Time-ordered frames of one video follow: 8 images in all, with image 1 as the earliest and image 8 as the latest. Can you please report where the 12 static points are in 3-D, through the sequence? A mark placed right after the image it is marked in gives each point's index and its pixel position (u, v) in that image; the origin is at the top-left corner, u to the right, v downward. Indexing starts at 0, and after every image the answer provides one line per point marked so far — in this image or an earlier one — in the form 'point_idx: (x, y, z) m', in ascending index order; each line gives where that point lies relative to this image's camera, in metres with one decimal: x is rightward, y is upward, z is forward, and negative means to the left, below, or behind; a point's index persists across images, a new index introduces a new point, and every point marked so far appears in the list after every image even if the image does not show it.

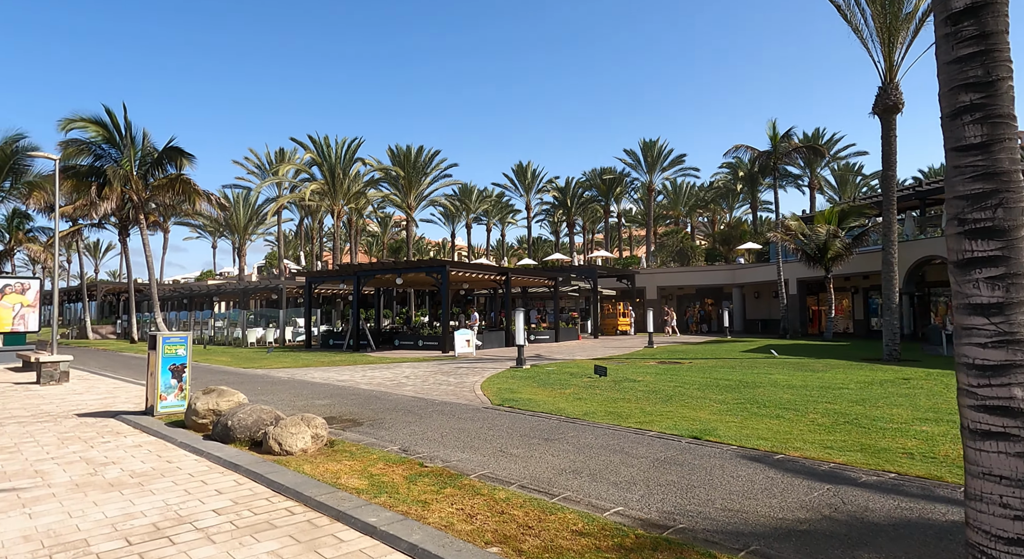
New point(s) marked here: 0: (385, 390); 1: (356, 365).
0: (-2.4, -2.2, +12.6) m
1: (-4.7, -2.6, +19.6) m
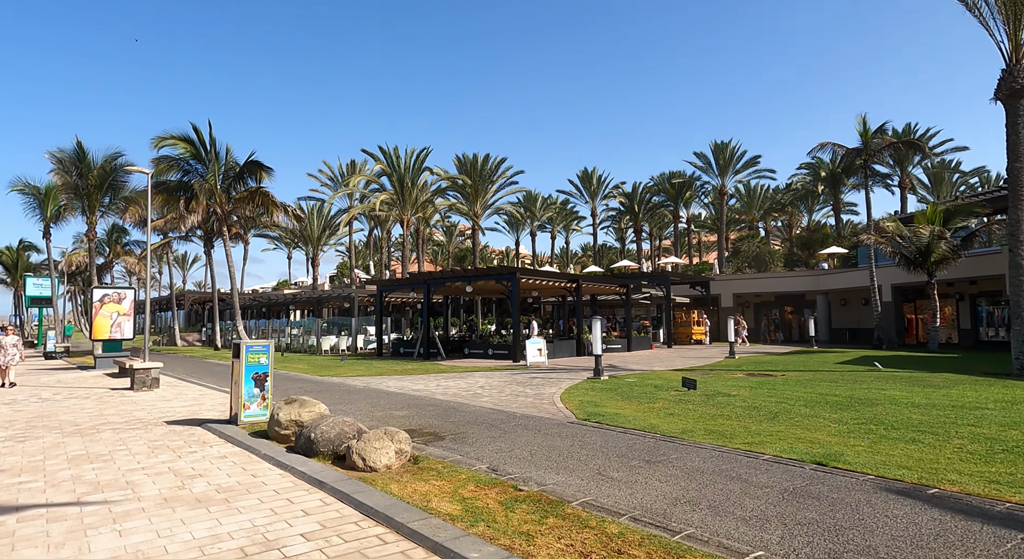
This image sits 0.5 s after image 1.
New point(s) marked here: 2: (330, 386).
0: (-0.9, -2.3, +12.3) m
1: (-2.5, -2.9, +19.5) m
2: (-4.6, -2.7, +16.5) m
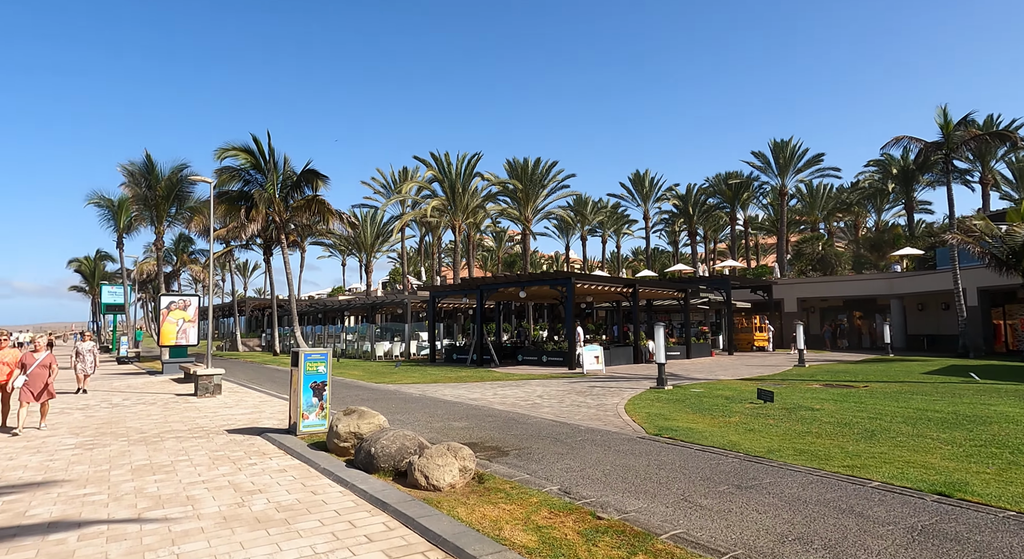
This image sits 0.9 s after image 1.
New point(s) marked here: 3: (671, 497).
0: (+0.2, -2.4, +11.9) m
1: (-0.8, -3.0, +19.2) m
2: (-3.2, -2.9, +16.4) m
3: (+1.3, -1.8, +5.3) m
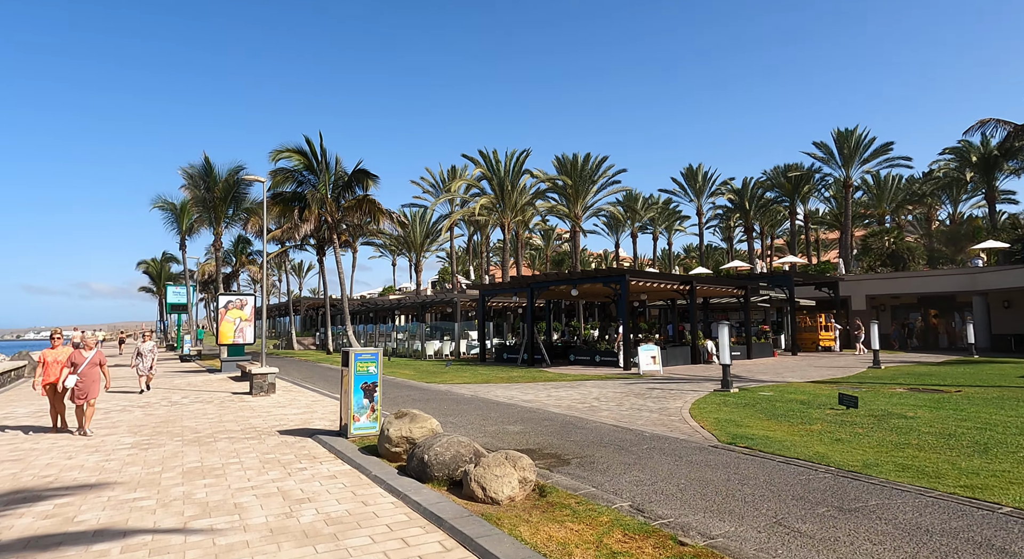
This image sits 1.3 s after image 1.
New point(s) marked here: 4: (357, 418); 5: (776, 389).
0: (+1.2, -2.4, +11.4) m
1: (+0.7, -3.0, +18.7) m
2: (-1.8, -2.8, +16.0) m
3: (+1.8, -1.7, +4.6) m
4: (-2.4, -2.1, +10.0) m
5: (+5.1, -2.1, +12.6) m
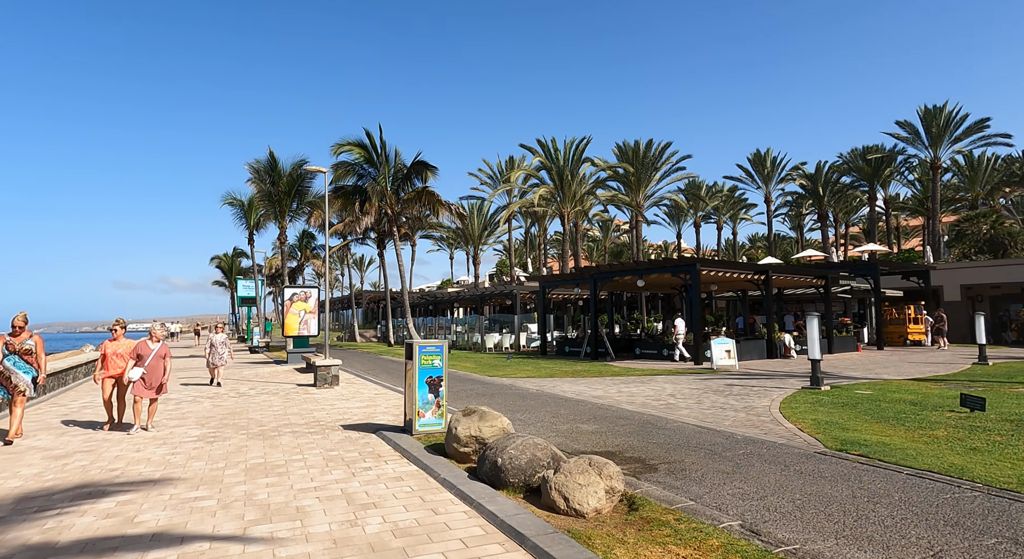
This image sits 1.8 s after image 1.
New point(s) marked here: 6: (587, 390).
0: (+2.4, -2.2, +10.6) m
1: (+2.5, -2.7, +17.9) m
2: (-0.2, -2.6, +15.5) m
3: (+2.4, -1.6, +3.8) m
4: (-1.3, -2.0, +9.5) m
5: (+6.4, -1.9, +11.5) m
6: (+1.7, -2.5, +14.8) m
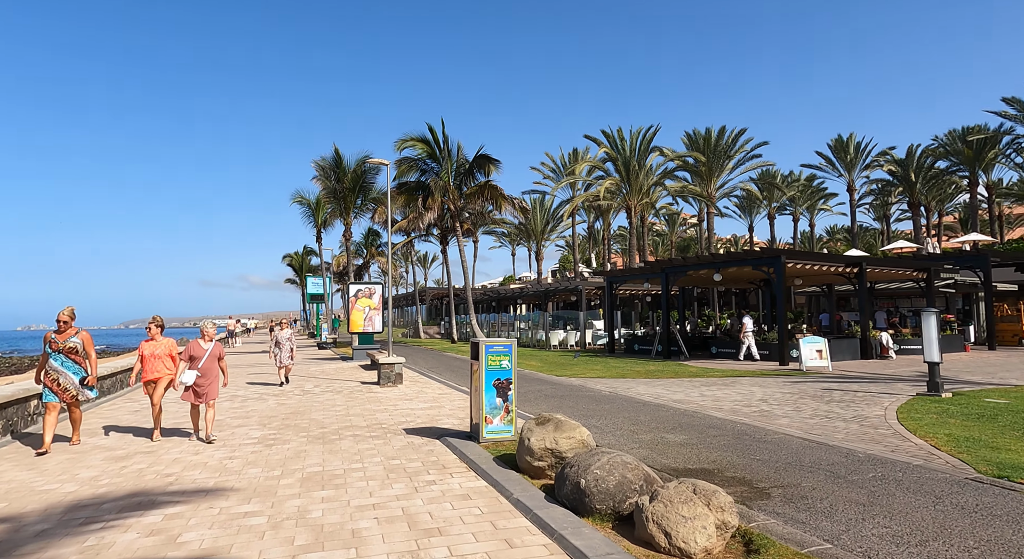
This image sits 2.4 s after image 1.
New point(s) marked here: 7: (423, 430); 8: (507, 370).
0: (+3.5, -2.1, +9.4) m
1: (+4.4, -2.5, +16.7) m
2: (+1.4, -2.5, +14.5) m
3: (+2.8, -1.5, +2.7) m
4: (-0.3, -1.9, +8.7) m
5: (+7.6, -1.8, +9.9) m
6: (+3.2, -2.4, +13.7) m
7: (-1.4, -2.3, +9.9) m
8: (-0.1, -1.2, +8.8) m
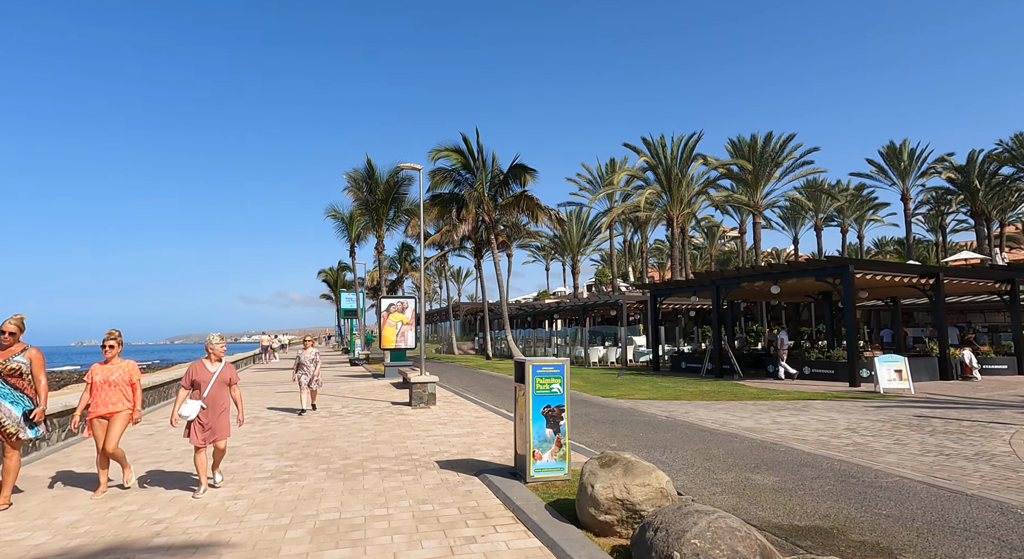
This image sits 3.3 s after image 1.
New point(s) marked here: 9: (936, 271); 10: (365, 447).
0: (+4.1, -2.2, +7.8) m
1: (+5.4, -2.8, +15.0) m
2: (+2.3, -2.7, +13.1) m
3: (+3.1, -1.5, +1.1) m
4: (+0.3, -2.0, +7.3) m
5: (+8.2, -1.9, +8.1) m
6: (+4.1, -2.6, +12.1) m
7: (-0.7, -2.5, +8.6) m
8: (+0.5, -1.3, +7.4) m
9: (+12.3, +0.2, +18.9) m
10: (-2.3, -2.7, +10.2) m
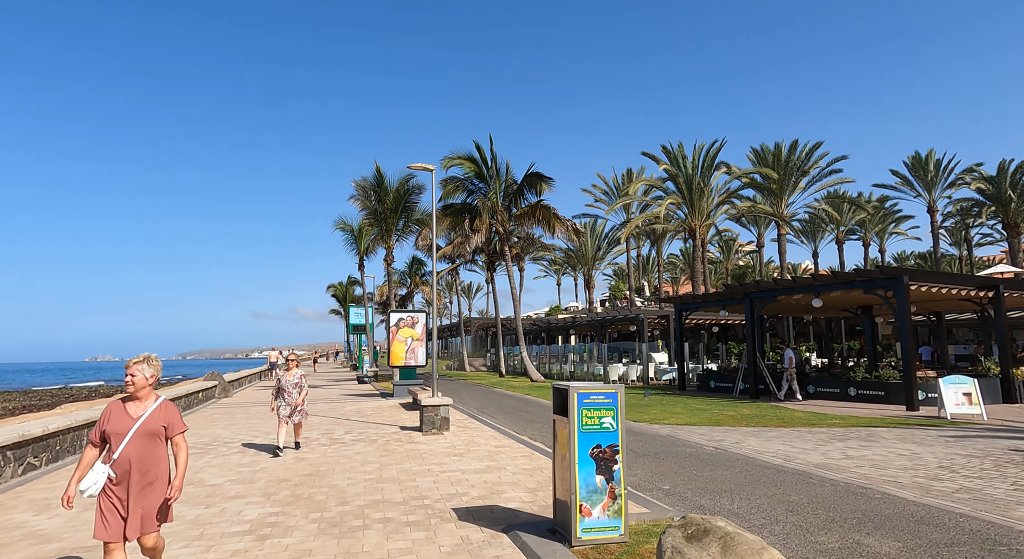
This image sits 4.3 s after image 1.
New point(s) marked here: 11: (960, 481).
0: (+4.5, -2.2, +6.2) m
1: (+5.8, -3.0, +13.4) m
2: (+2.7, -2.9, +11.4) m
3: (+3.4, -1.4, -0.5) m
4: (+0.7, -2.0, +5.7) m
5: (+8.6, -1.9, +6.4) m
6: (+4.5, -2.8, +10.5) m
7: (-0.3, -2.5, +7.0) m
8: (+0.9, -1.4, +5.8) m
9: (+12.9, -0.1, +17.2) m
10: (-1.9, -2.8, +8.6) m
11: (+5.4, -2.4, +7.9) m
